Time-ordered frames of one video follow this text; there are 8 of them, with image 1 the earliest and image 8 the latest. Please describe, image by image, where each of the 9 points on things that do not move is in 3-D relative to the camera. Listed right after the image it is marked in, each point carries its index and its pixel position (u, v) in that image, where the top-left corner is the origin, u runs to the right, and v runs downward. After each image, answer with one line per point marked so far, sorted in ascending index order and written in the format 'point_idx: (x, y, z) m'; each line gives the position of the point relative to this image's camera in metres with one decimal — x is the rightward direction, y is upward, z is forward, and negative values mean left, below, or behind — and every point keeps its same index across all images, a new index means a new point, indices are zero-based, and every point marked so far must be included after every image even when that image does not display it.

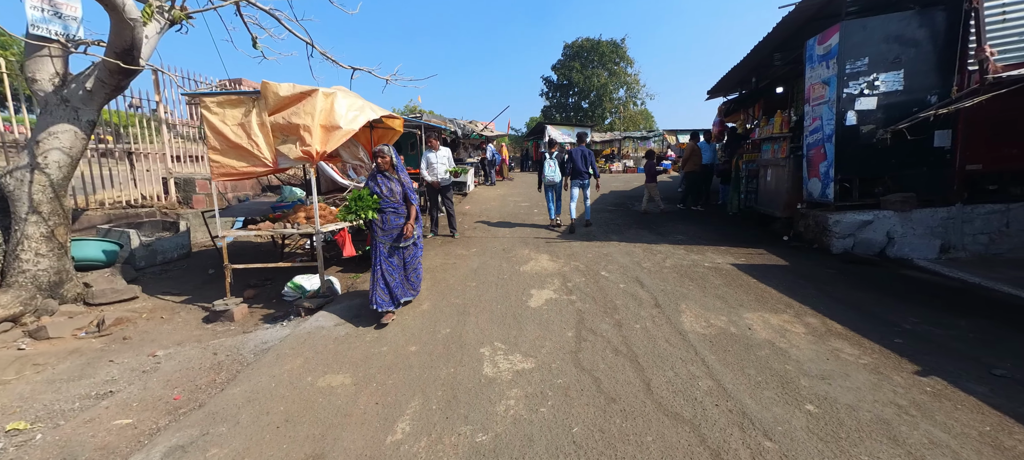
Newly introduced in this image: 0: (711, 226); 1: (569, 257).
0: (+4.2, +0.1, +7.4) m
1: (+0.9, -0.5, +5.6) m
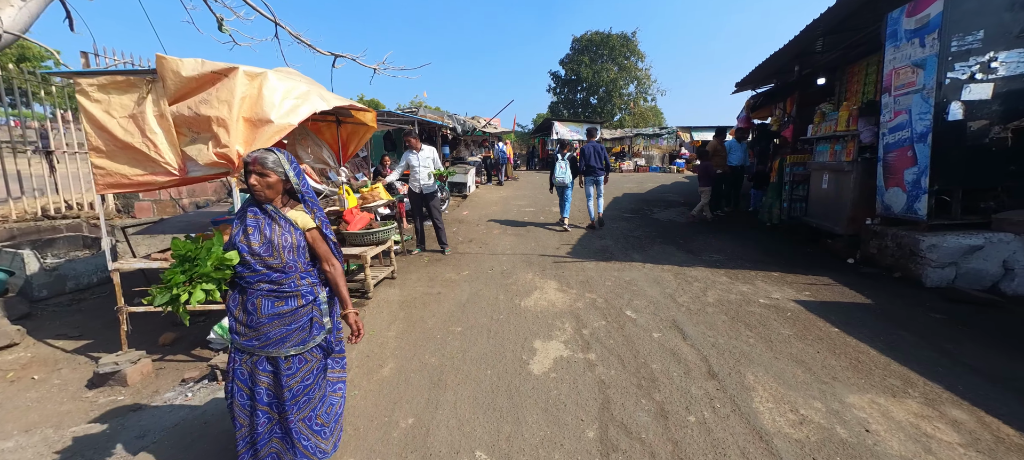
0: (+4.2, -0.2, +6.2) m
1: (+0.9, -0.7, +4.4) m
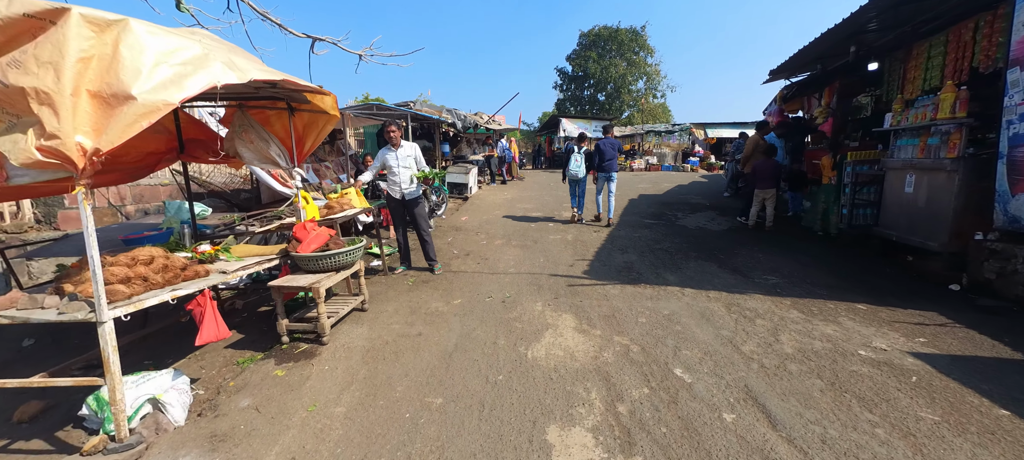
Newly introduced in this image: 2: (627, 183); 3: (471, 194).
0: (+4.3, -0.4, +5.0) m
1: (+0.9, -0.9, +3.4) m
2: (+5.1, +2.1, +15.7) m
3: (-1.5, +1.3, +12.4) m
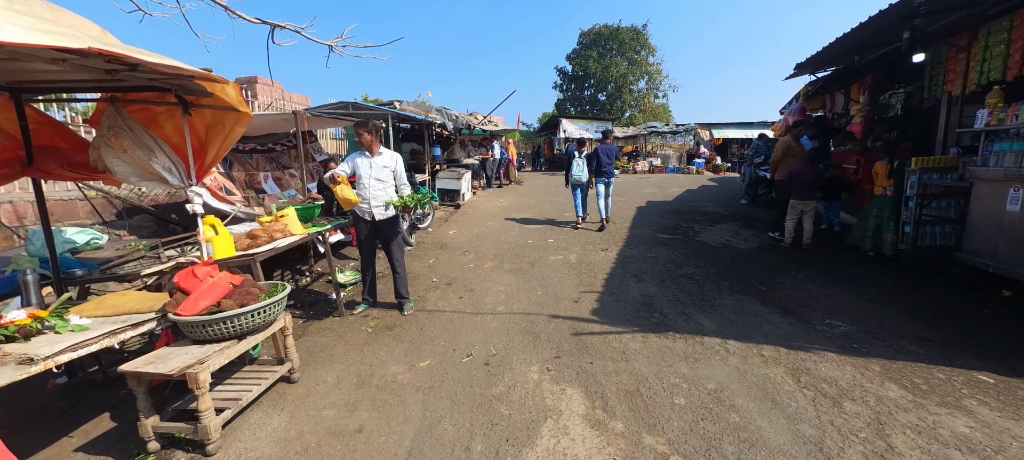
0: (+4.2, -0.7, +4.0) m
1: (+0.8, -1.2, +2.3) m
2: (+5.0, +1.8, +14.6) m
3: (-1.6, +0.9, +11.4) m
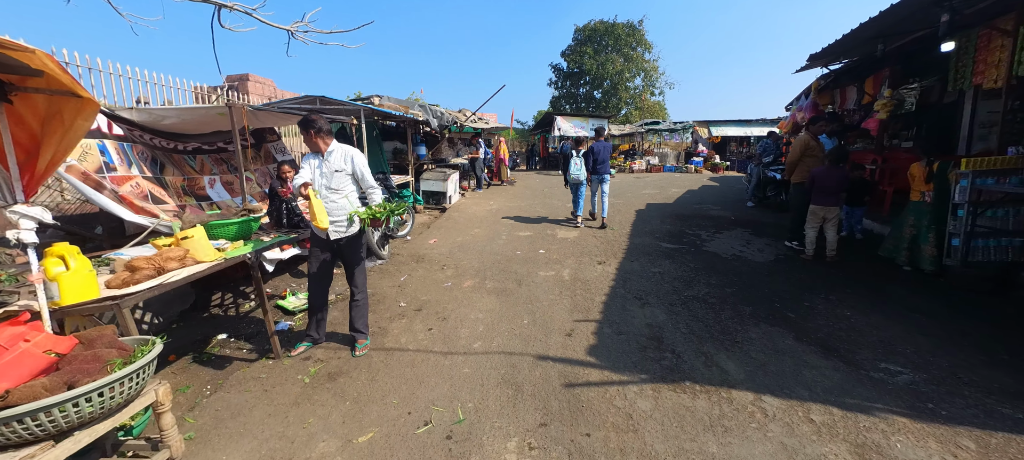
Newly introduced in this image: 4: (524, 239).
0: (+4.0, -0.9, +3.3) m
1: (+0.6, -1.4, +1.6) m
2: (+4.7, +1.7, +13.9) m
3: (-1.9, +0.8, +10.6) m
4: (+0.2, -0.2, +6.9) m
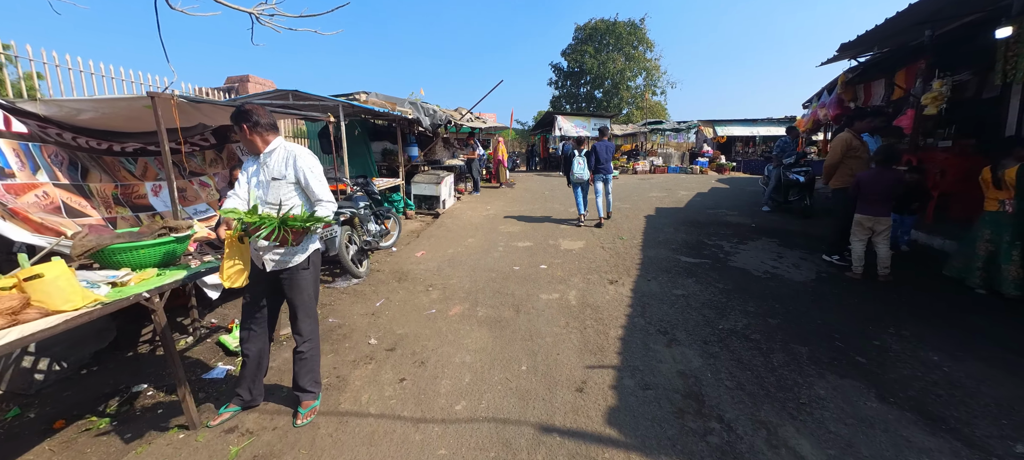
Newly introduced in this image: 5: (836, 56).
0: (+3.9, -1.0, +2.6) m
1: (+0.6, -1.6, +0.8) m
2: (+4.6, +1.5, +13.2) m
3: (-1.9, +0.6, +9.8) m
4: (+0.2, -0.4, +6.1) m
5: (+6.8, +3.7, +7.3) m
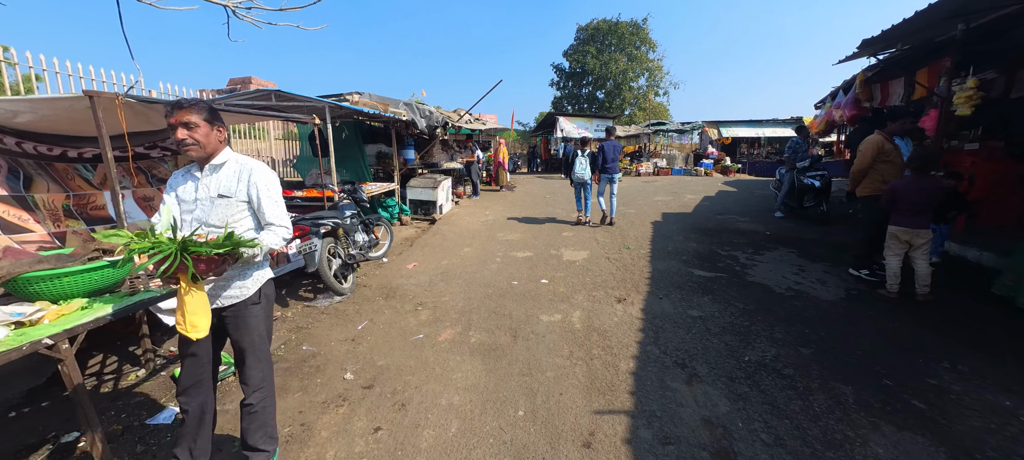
0: (+3.9, -1.2, +2.1) m
1: (+0.6, -1.7, +0.4) m
2: (+4.7, +1.3, +12.7) m
3: (-1.9, +0.4, +9.4) m
4: (+0.2, -0.5, +5.7) m
5: (+6.8, +3.5, +6.8) m
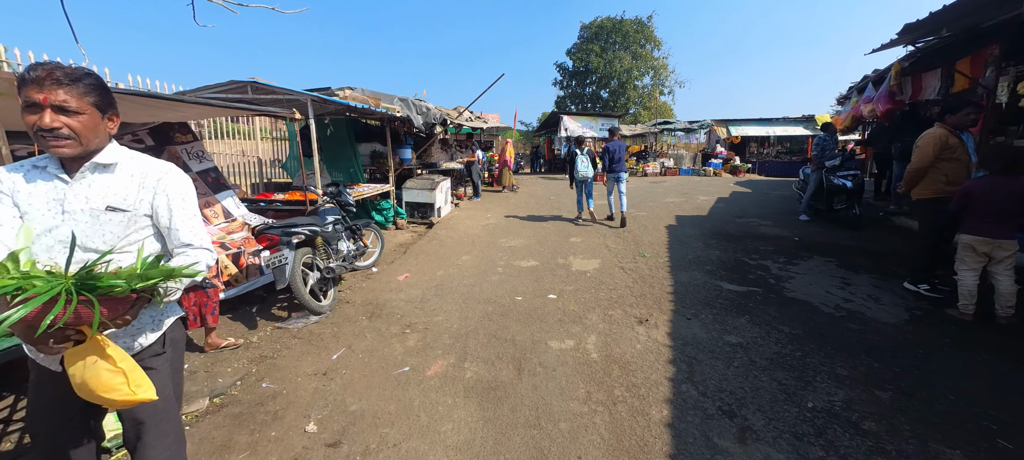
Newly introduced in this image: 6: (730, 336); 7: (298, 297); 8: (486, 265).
0: (+3.9, -1.3, +1.5) m
1: (+0.6, -1.8, -0.2) m
2: (+4.7, +1.2, +12.1) m
3: (-1.9, +0.3, +8.8) m
4: (+0.2, -0.6, +5.1) m
5: (+6.9, +3.4, +6.2) m
6: (+2.1, -1.0, +3.3) m
7: (-2.2, -0.7, +3.7) m
8: (-0.4, -0.5, +5.6) m
